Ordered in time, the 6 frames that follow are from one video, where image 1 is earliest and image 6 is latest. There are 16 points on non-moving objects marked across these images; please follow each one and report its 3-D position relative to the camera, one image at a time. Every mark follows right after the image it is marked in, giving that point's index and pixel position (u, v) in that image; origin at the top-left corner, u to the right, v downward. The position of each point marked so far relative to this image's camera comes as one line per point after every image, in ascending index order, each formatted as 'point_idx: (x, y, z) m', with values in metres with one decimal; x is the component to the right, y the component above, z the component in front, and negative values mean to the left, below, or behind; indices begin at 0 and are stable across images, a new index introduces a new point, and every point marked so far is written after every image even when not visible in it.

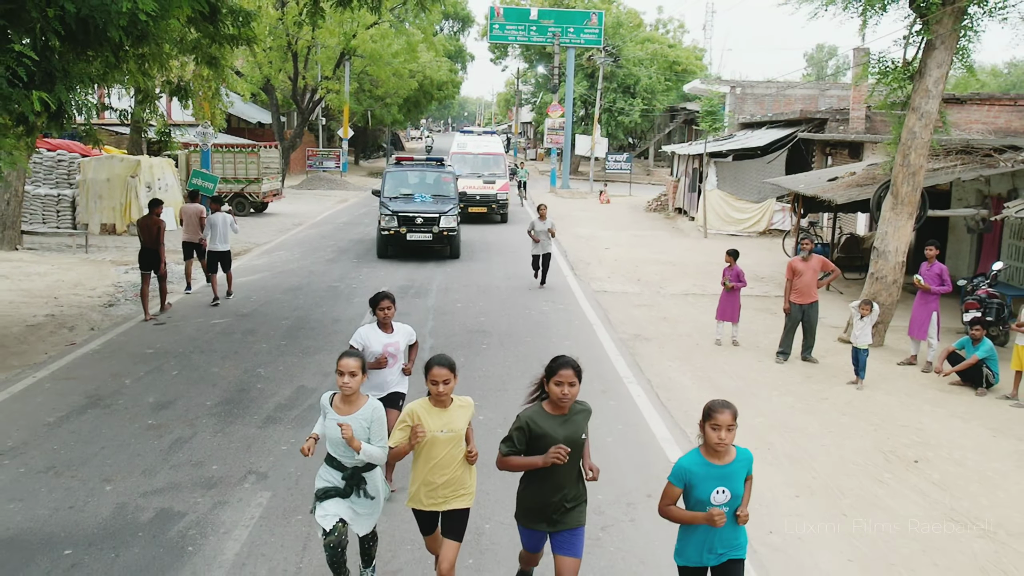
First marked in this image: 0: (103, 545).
0: (-3.2, -2.0, +5.3) m
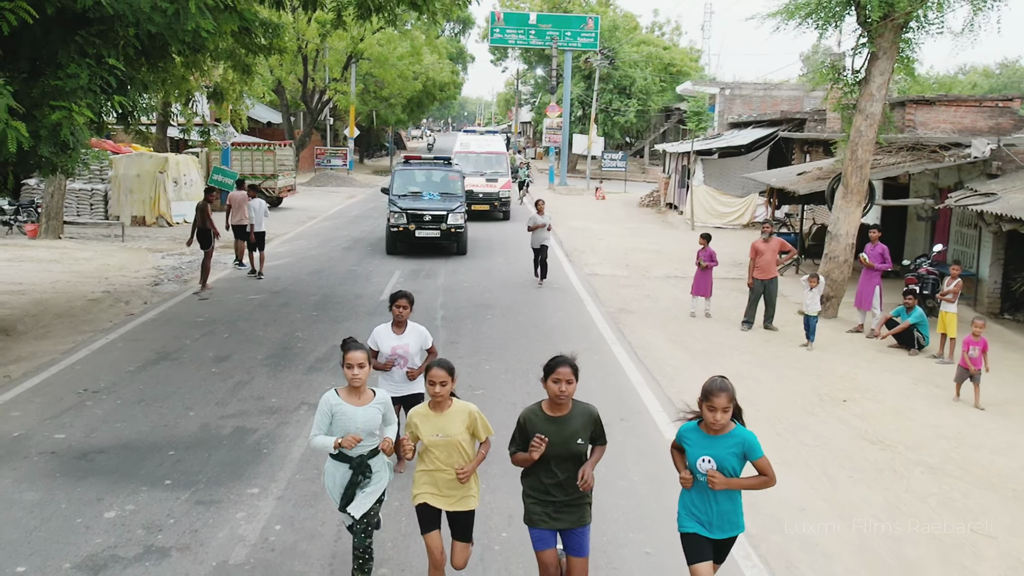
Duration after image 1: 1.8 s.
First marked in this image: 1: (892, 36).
0: (-3.2, -1.6, +6.9) m
1: (+6.4, +4.2, +11.4) m
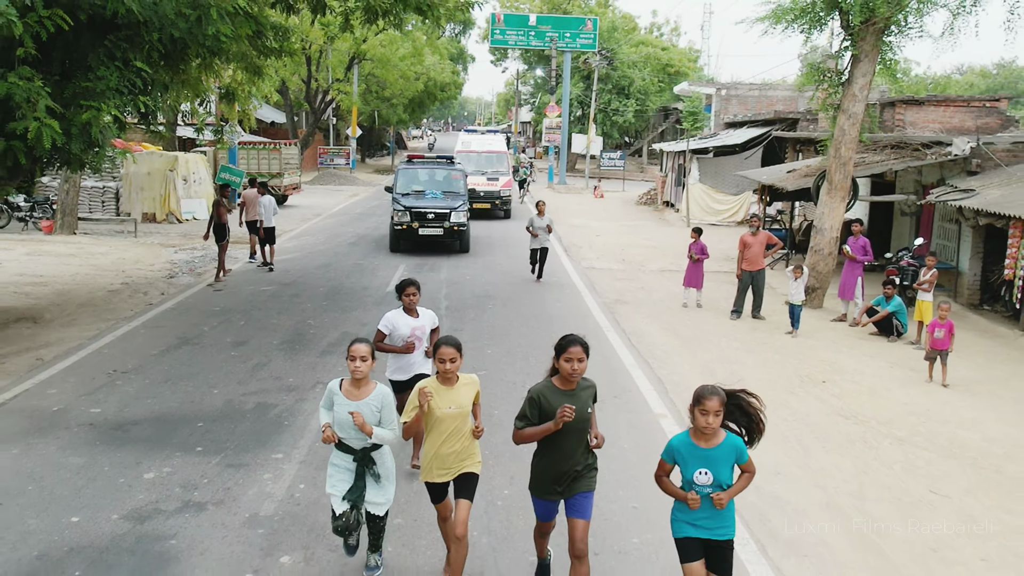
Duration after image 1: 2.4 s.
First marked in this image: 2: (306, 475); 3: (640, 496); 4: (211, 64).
0: (-3.2, -1.5, +7.5) m
1: (+6.4, +4.4, +12.0) m
2: (-1.9, -1.8, +6.4) m
3: (+1.2, -1.9, +6.3) m
4: (-5.8, +4.3, +13.0) m
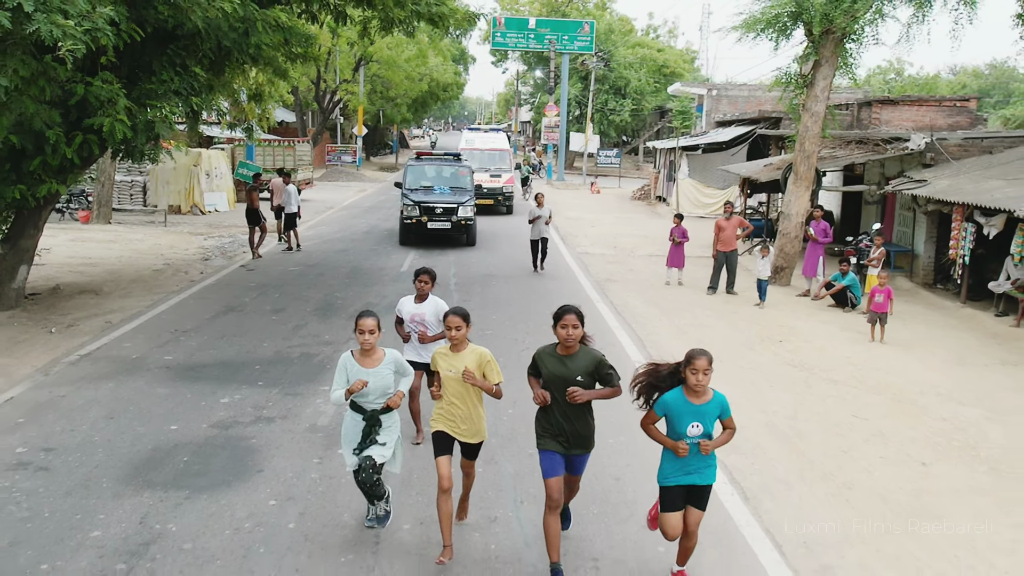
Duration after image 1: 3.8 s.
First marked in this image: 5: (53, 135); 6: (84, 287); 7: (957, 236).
0: (-3.1, -1.0, +9.0) m
1: (+6.4, +4.8, +13.5) m
2: (-1.9, -1.3, +7.9) m
3: (+1.2, -1.5, +7.8) m
4: (-5.8, +4.8, +14.6) m
5: (-6.7, +2.2, +9.9) m
6: (-8.2, 0.0, +13.0) m
7: (+8.8, +1.0, +13.4) m
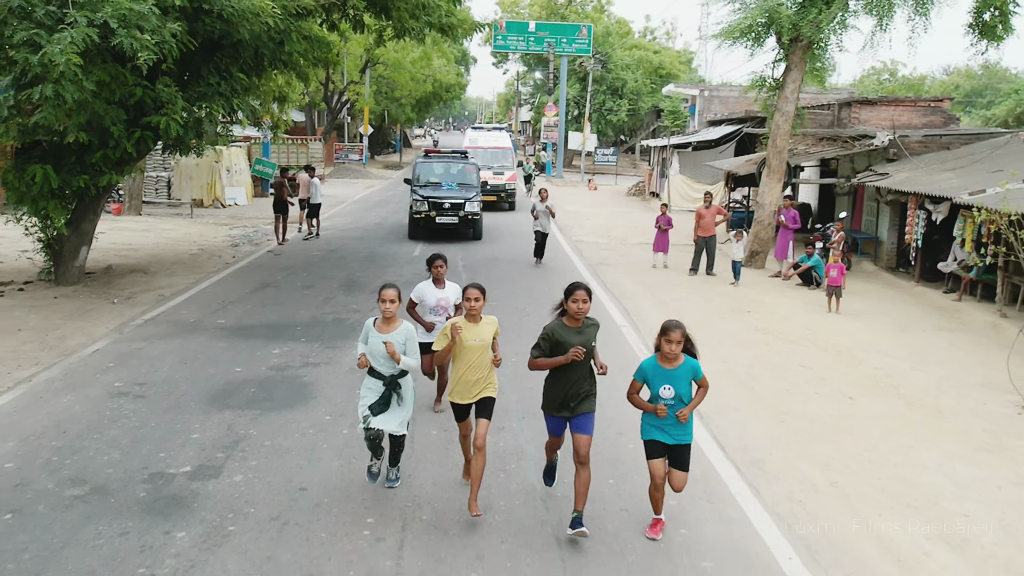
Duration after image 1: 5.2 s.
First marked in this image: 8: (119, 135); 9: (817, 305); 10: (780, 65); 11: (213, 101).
0: (-3.1, -0.6, +10.6) m
1: (+6.5, +5.2, +15.1) m
2: (-1.9, -0.9, +9.5) m
3: (+1.3, -1.1, +9.4) m
4: (-5.7, +5.2, +16.2) m
5: (-6.7, +2.7, +11.4) m
6: (-8.2, +0.4, +14.6) m
7: (+8.9, +1.5, +15.0) m
8: (-6.7, +2.6, +11.5) m
9: (+5.9, -0.3, +13.0) m
10: (+6.1, +5.1, +15.4) m
11: (-5.4, +3.4, +12.3) m
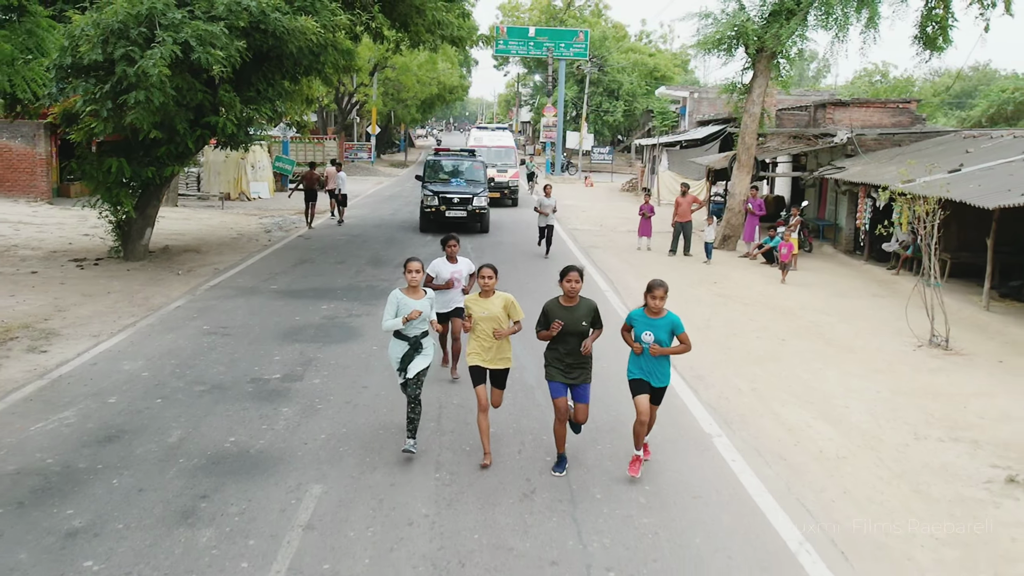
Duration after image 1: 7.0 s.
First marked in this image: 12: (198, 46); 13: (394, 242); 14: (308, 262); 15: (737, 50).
0: (-3.0, 0.0, +12.9) m
1: (+6.5, +5.8, +17.3) m
2: (-1.8, -0.4, +11.8) m
3: (+1.3, -0.5, +11.7) m
4: (-5.7, +5.7, +18.4) m
5: (-6.6, +3.2, +13.7) m
6: (-8.1, +1.0, +16.8) m
7: (+8.9, +2.0, +17.2) m
8: (-6.6, +3.2, +13.7) m
9: (+5.9, +0.2, +15.3) m
10: (+6.2, +5.7, +17.7) m
11: (-5.4, +4.0, +14.5) m
12: (-5.6, +4.3, +12.0) m
13: (-3.3, +1.3, +18.6) m
14: (-4.7, +0.6, +15.5) m
15: (+5.9, +6.2, +17.6) m
